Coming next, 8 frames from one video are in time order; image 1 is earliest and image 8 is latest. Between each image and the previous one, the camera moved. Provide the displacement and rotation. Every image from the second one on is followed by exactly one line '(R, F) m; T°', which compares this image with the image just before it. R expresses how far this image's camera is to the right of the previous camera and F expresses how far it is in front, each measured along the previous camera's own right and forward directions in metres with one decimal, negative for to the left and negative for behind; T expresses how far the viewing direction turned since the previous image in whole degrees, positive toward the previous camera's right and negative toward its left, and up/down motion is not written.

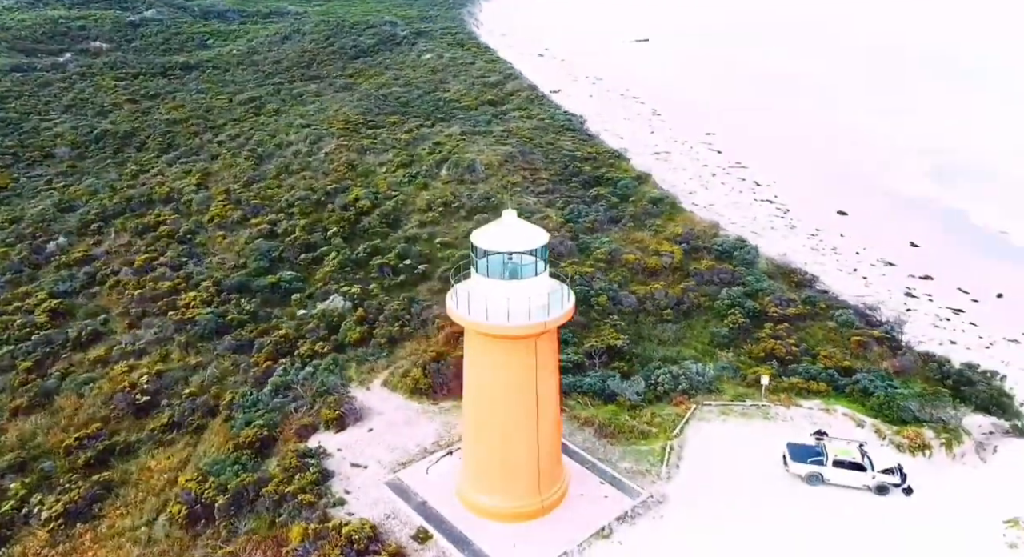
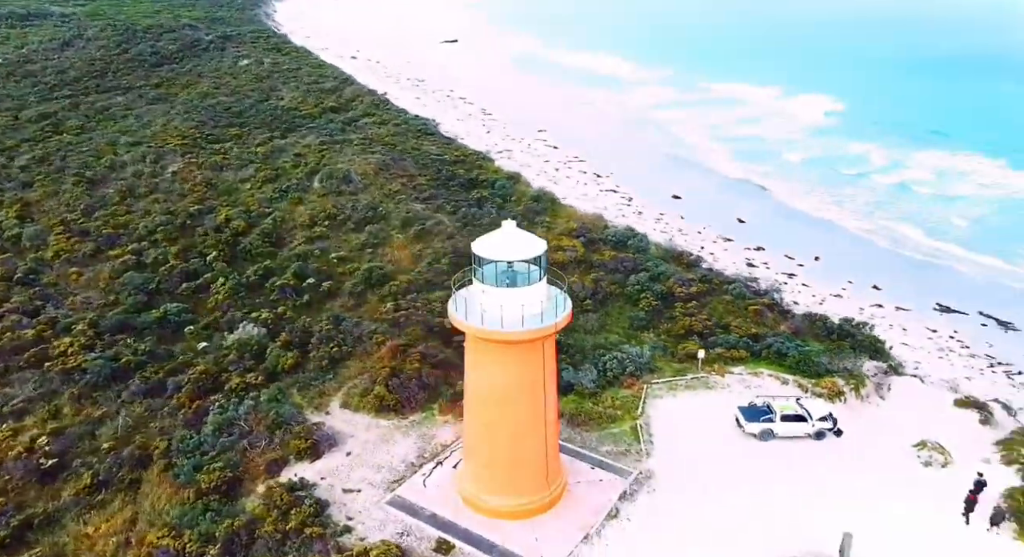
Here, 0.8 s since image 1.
(-2.1, -0.1) m; +14°
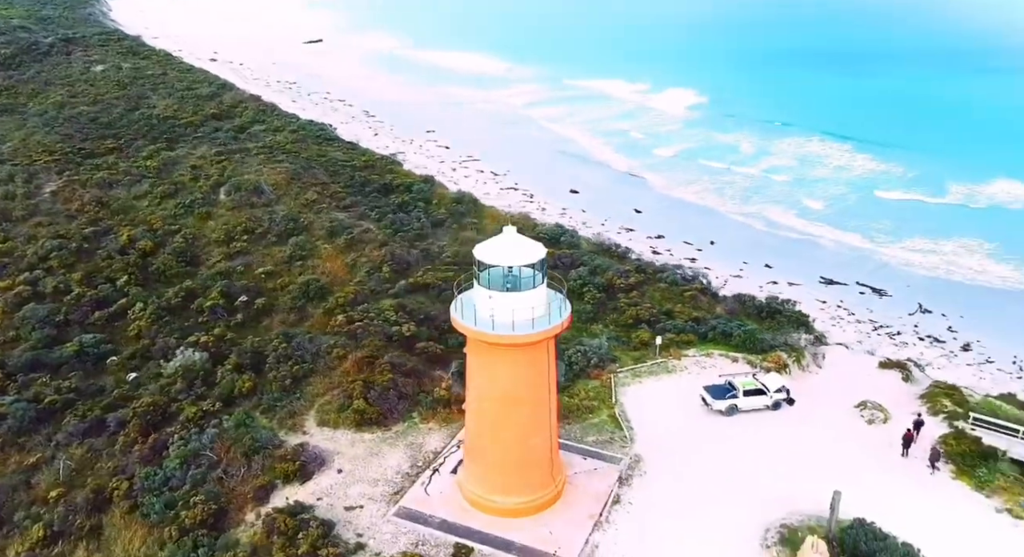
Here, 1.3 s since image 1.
(-1.5, -0.1) m; +9°
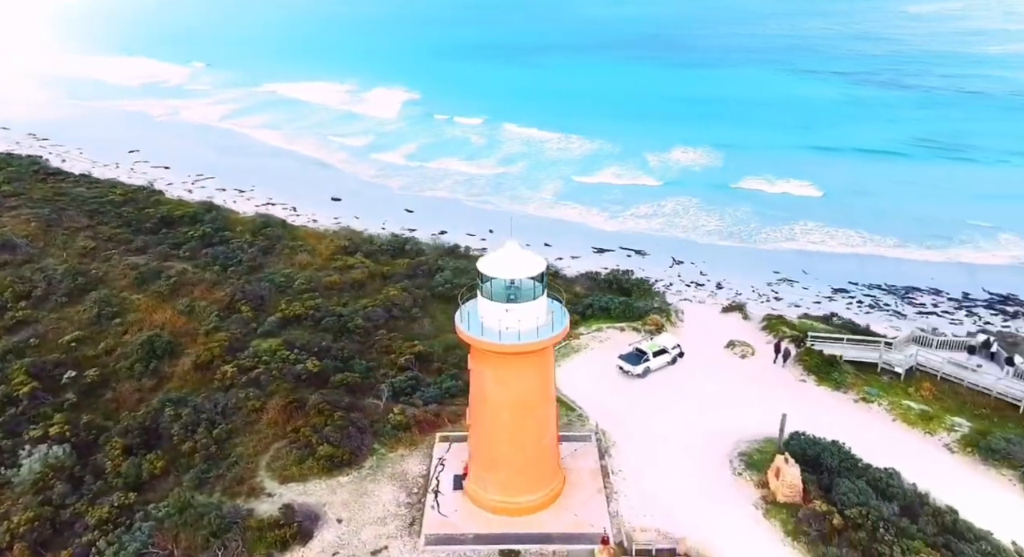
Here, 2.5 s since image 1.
(-3.7, +0.2) m; +23°
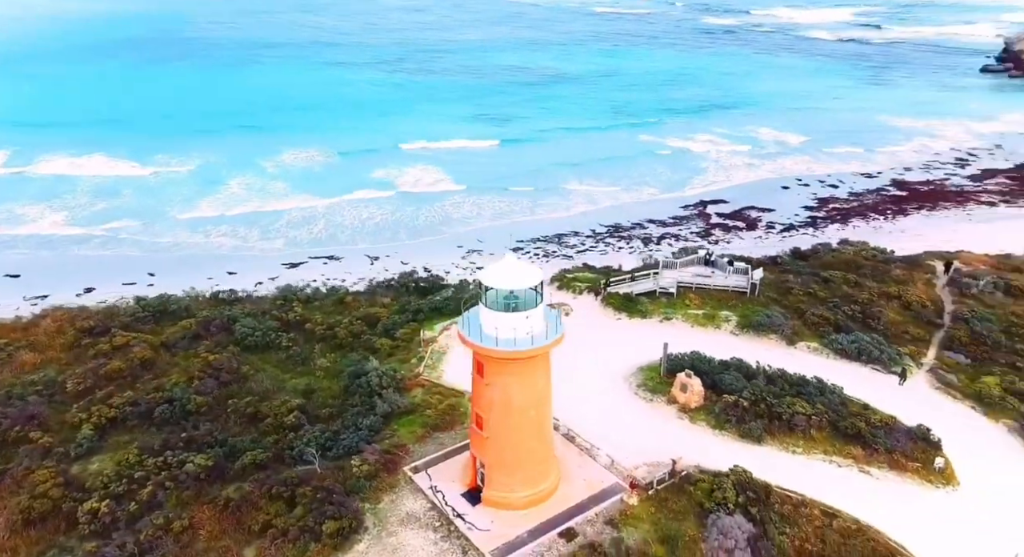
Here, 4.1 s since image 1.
(-5.6, +1.1) m; +34°
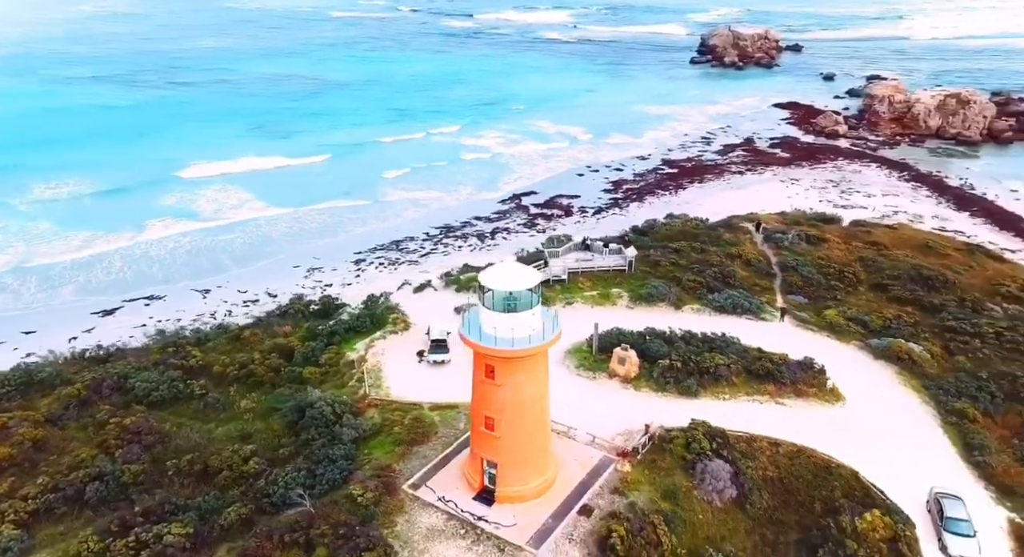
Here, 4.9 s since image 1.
(-3.2, +0.1) m; +18°
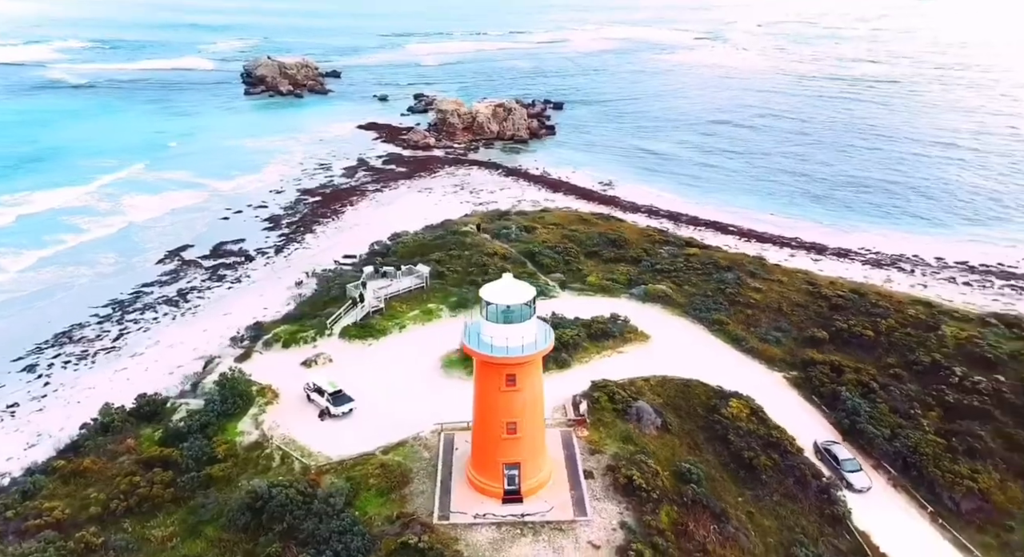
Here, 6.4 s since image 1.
(-6.2, +0.7) m; +33°
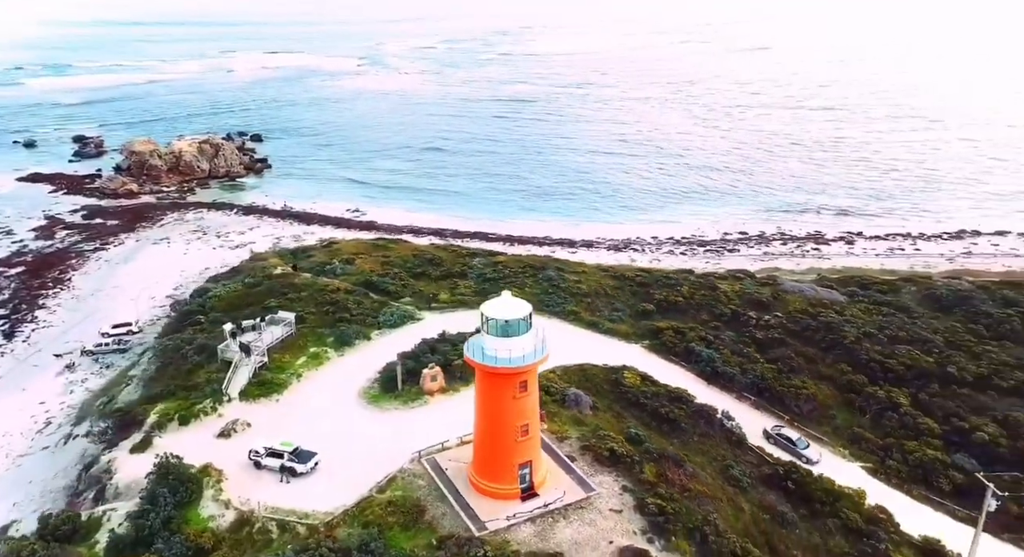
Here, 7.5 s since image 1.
(-5.1, -0.1) m; +24°
